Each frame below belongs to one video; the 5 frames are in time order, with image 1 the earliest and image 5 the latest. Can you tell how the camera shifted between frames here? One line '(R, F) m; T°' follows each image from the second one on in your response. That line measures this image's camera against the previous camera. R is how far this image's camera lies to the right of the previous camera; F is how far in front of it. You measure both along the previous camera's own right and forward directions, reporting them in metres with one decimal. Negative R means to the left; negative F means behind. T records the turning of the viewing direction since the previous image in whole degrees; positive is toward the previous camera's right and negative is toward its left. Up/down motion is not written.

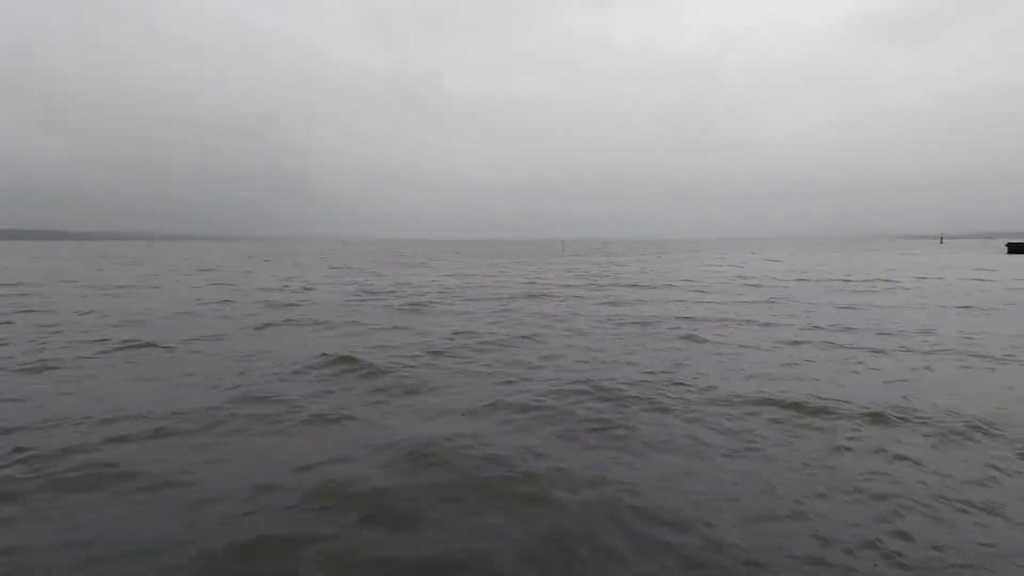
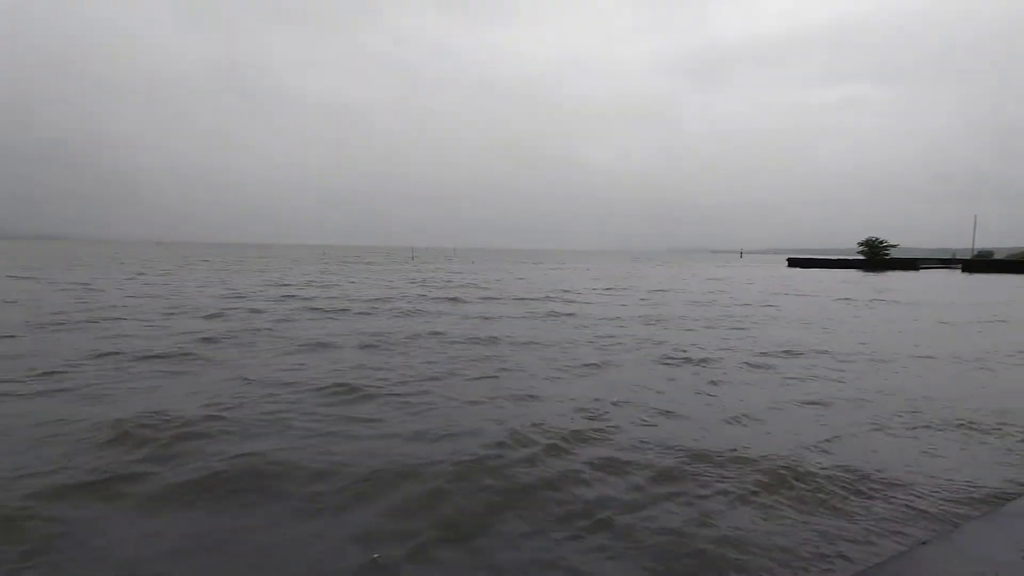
(+0.2, -0.1) m; -3°
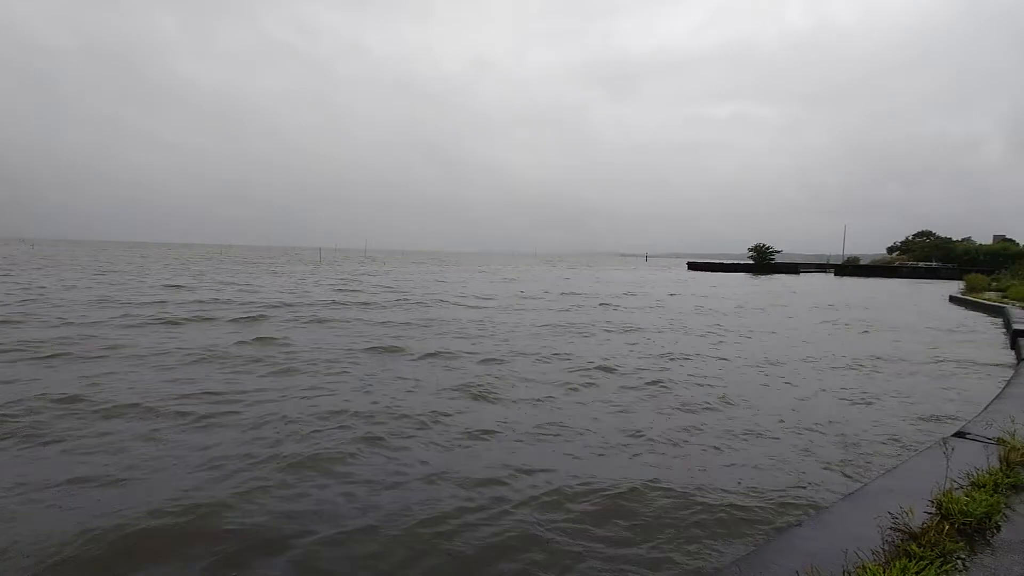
(0.0, 0.0) m; +9°
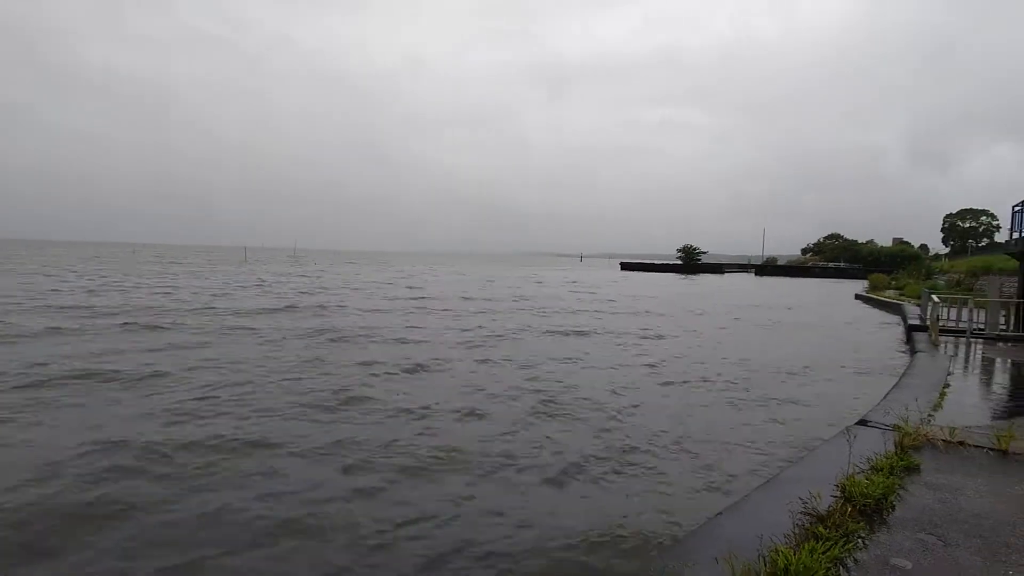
(0.0, 0.0) m; +6°
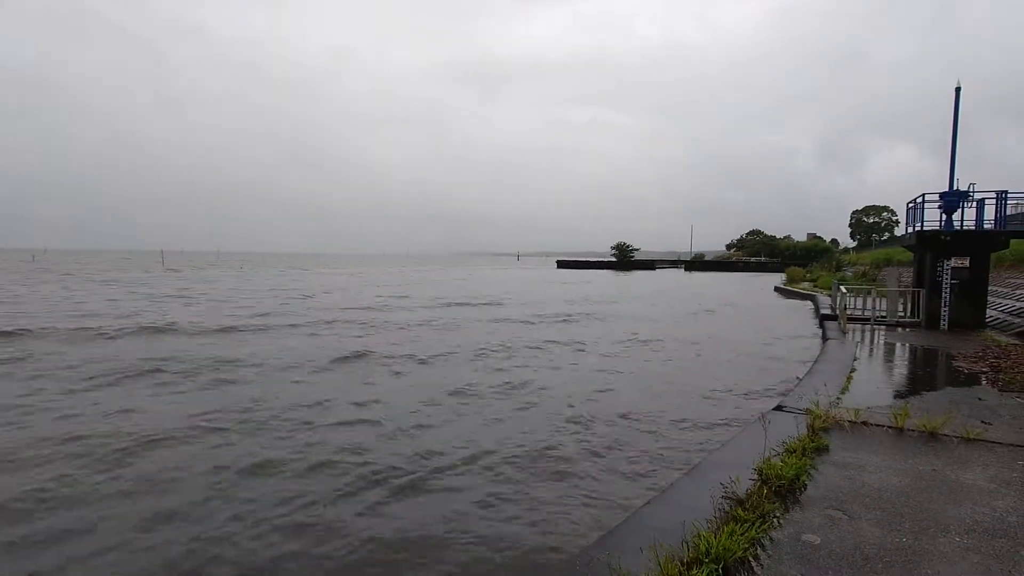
(+0.1, 0.0) m; +6°
